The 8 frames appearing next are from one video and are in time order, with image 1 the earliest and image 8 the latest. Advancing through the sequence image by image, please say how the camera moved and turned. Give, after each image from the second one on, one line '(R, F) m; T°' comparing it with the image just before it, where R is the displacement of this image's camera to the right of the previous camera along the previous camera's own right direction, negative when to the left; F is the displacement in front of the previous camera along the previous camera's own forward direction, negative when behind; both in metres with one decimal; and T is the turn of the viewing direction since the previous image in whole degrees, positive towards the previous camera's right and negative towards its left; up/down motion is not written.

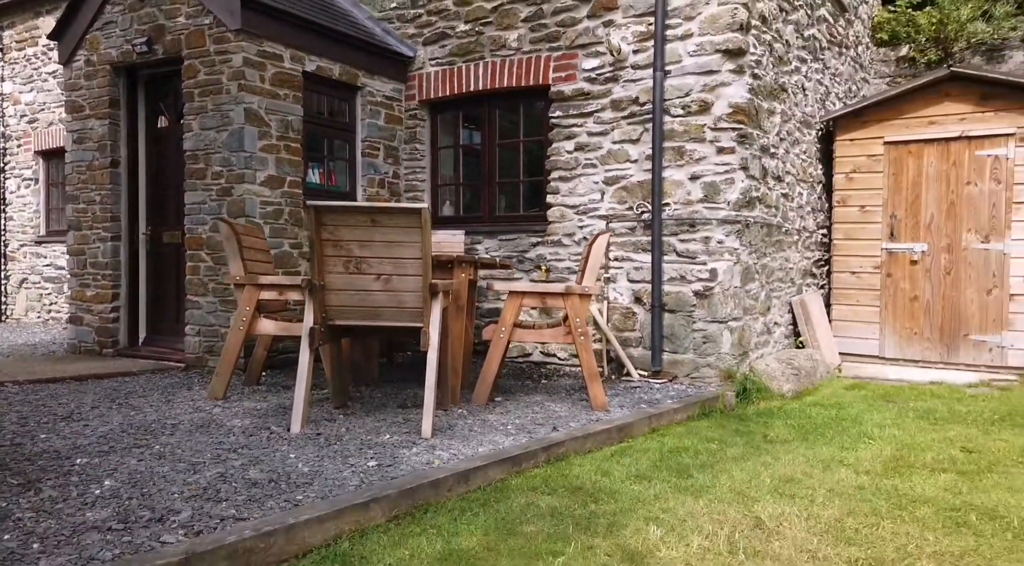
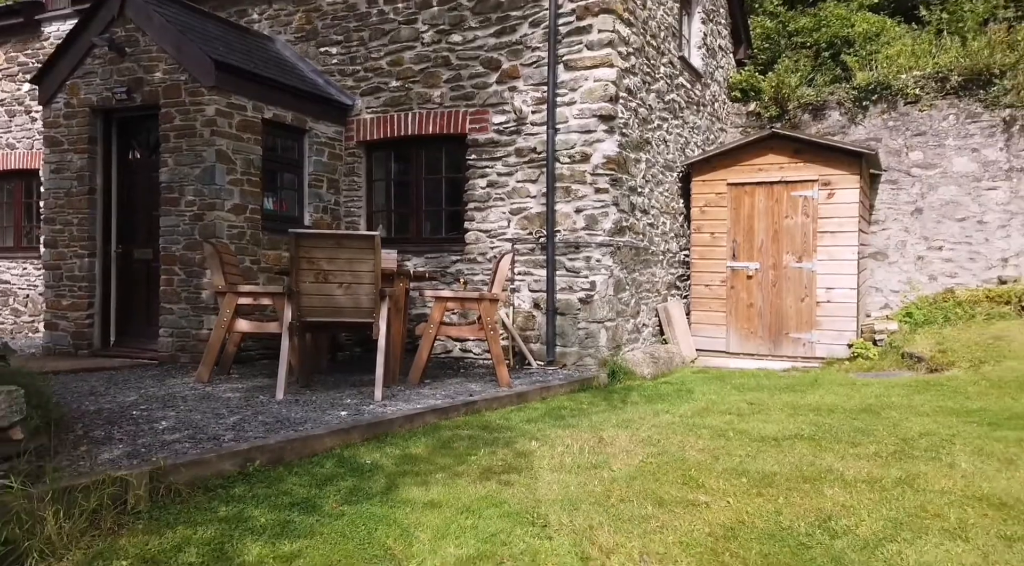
(-0.1, -1.8) m; +6°
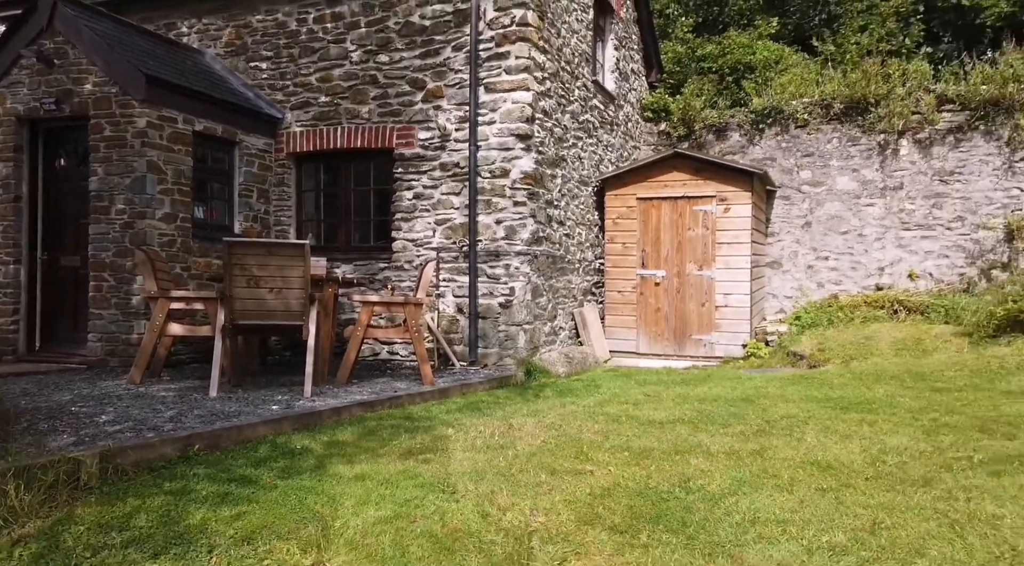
(+0.1, -0.6) m; +5°
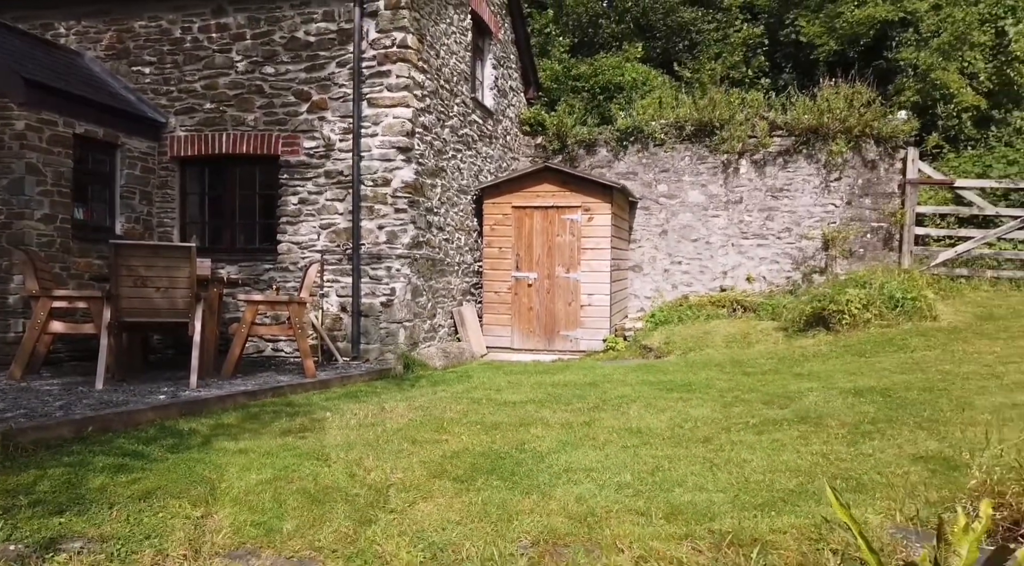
(+0.1, -0.8) m; +7°
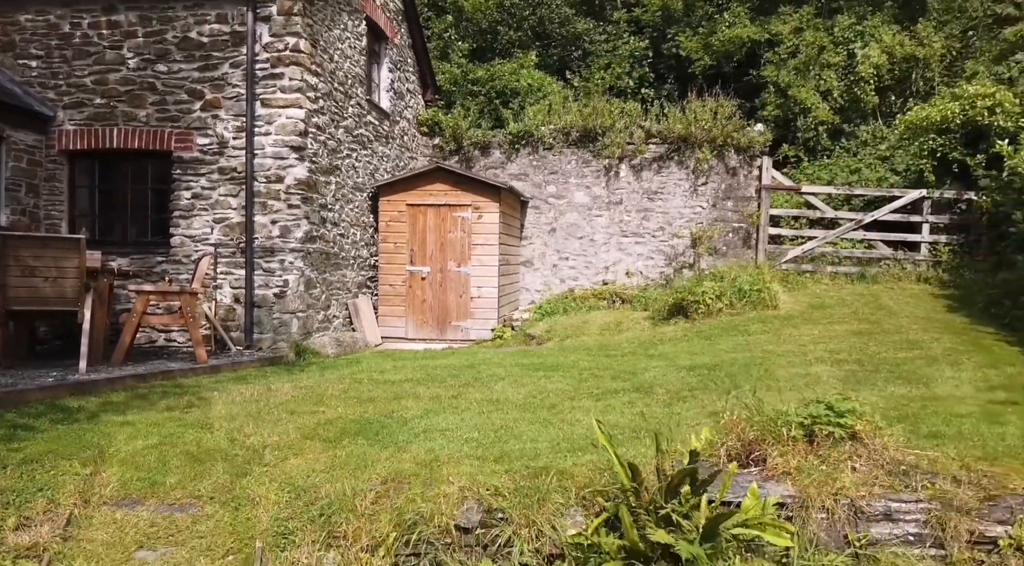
(+0.3, -0.6) m; +6°
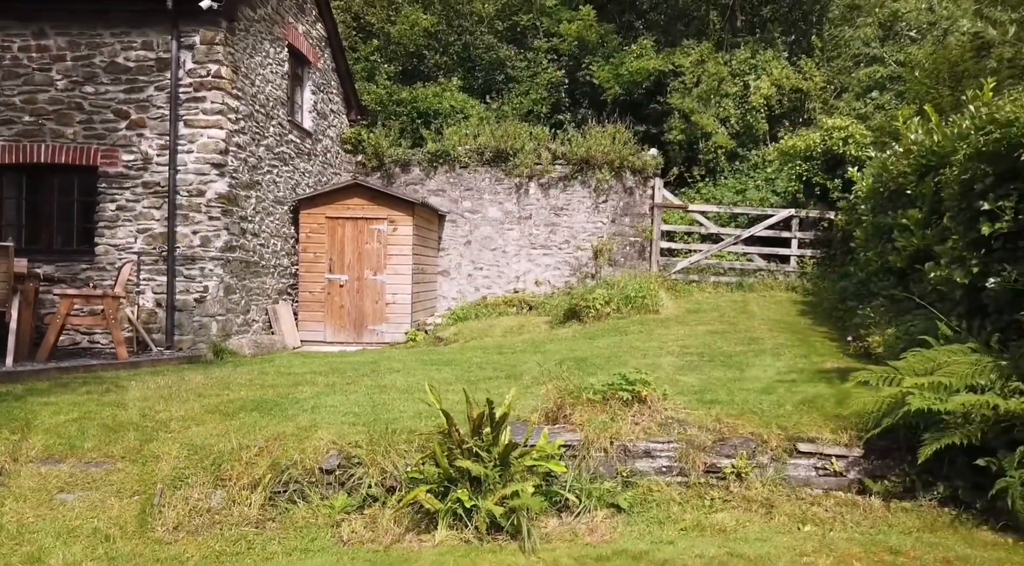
(+0.4, -0.8) m; +4°
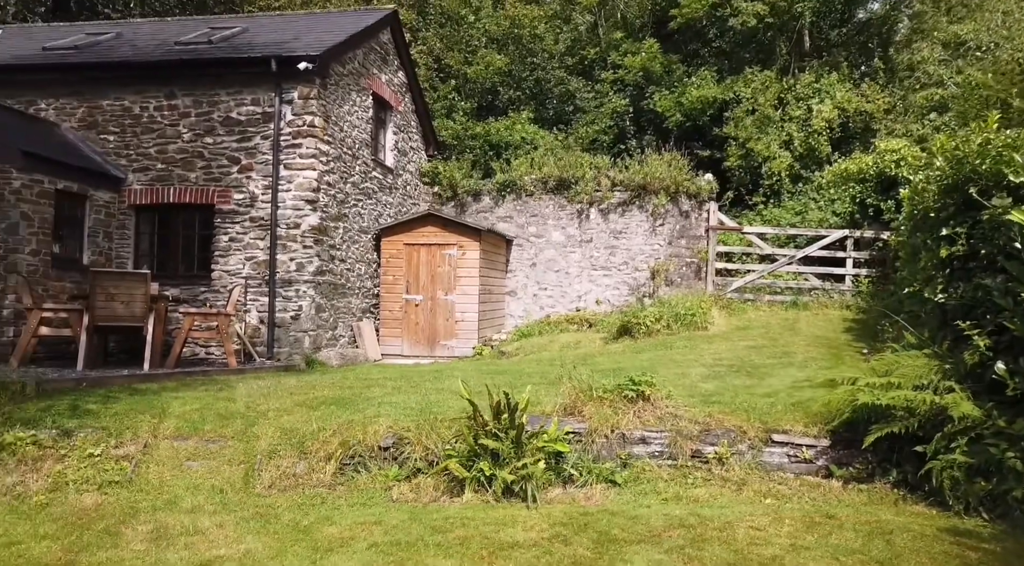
(+0.3, -0.7) m; -6°
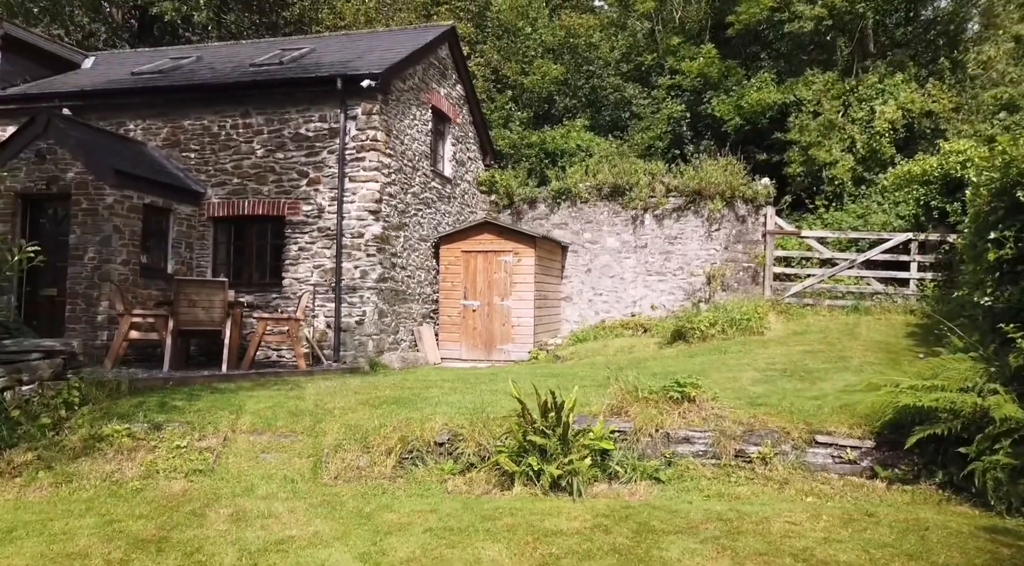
(+0.1, -0.2) m; -4°
